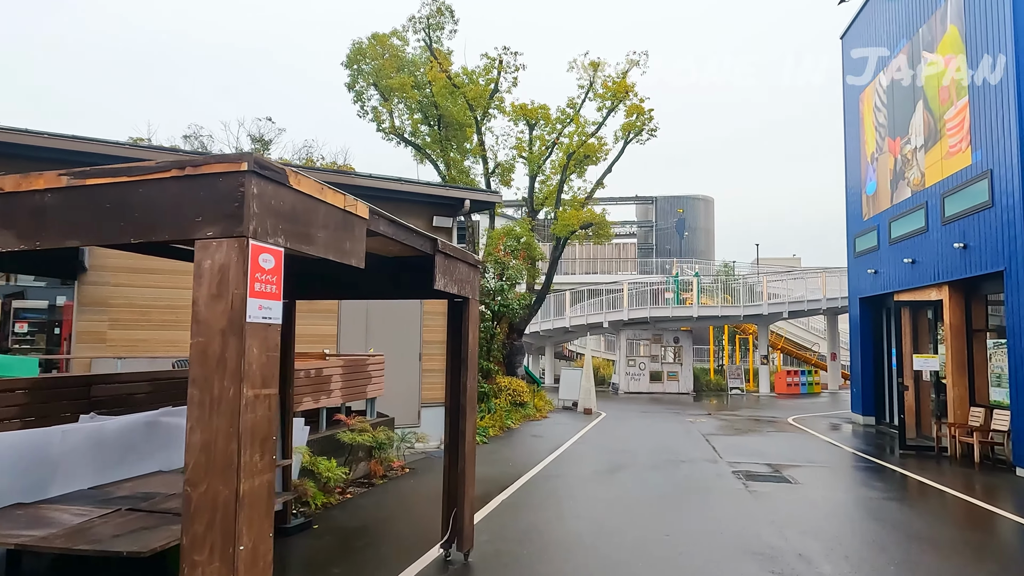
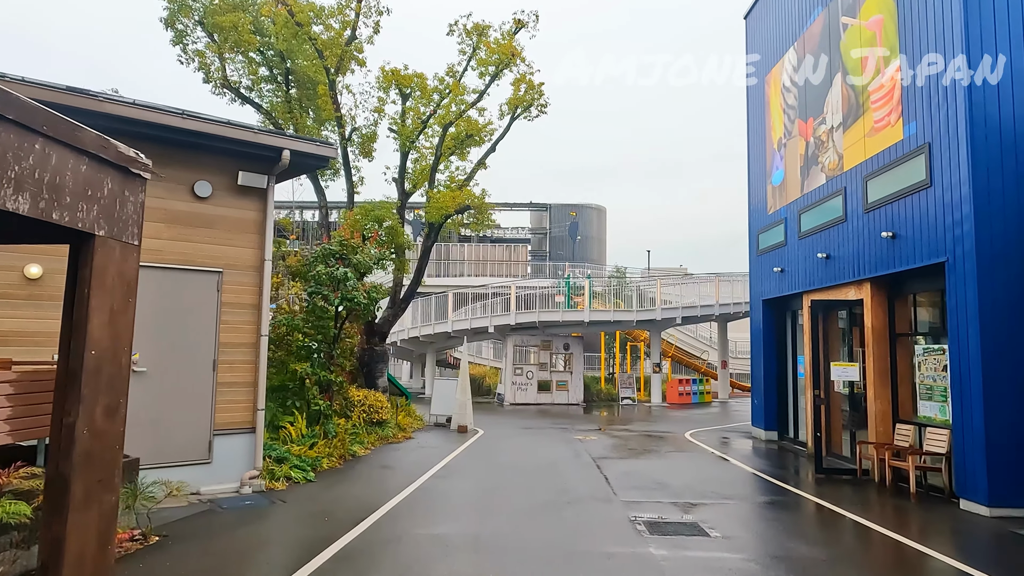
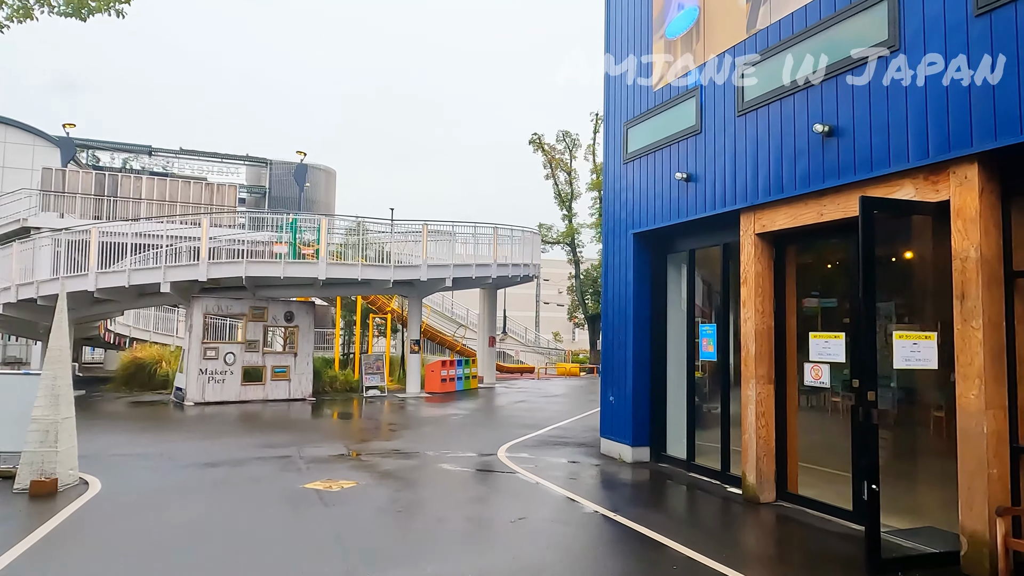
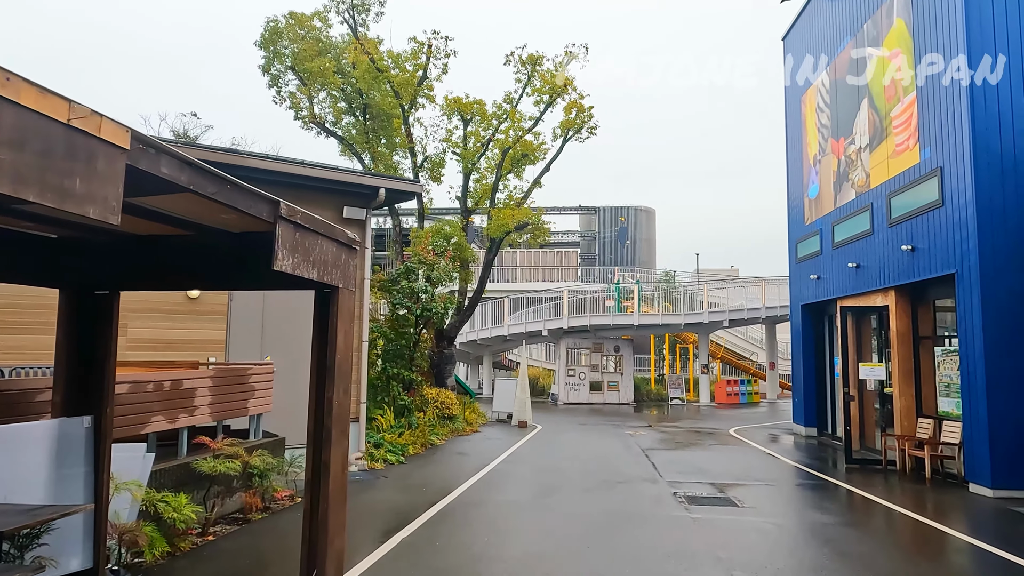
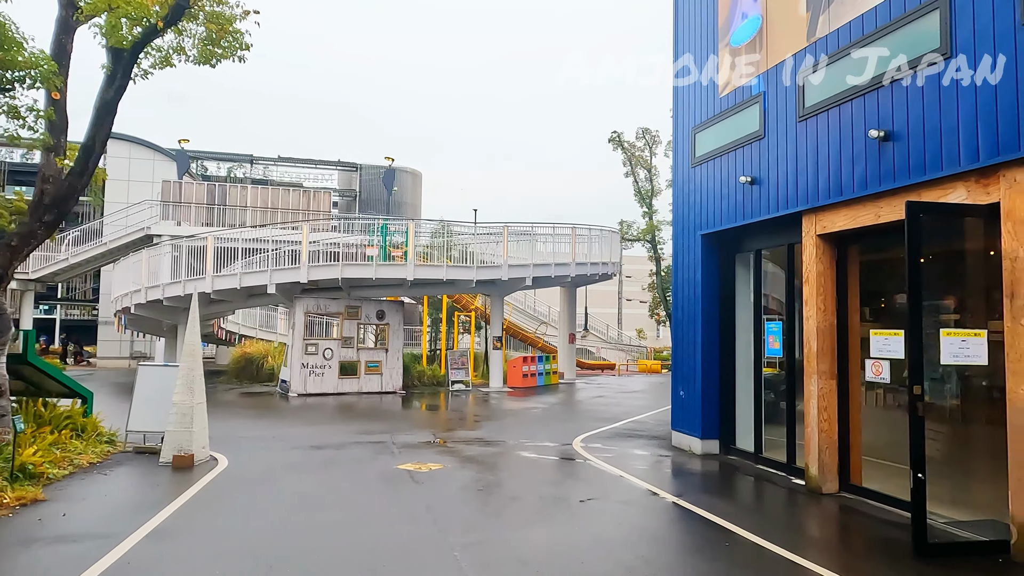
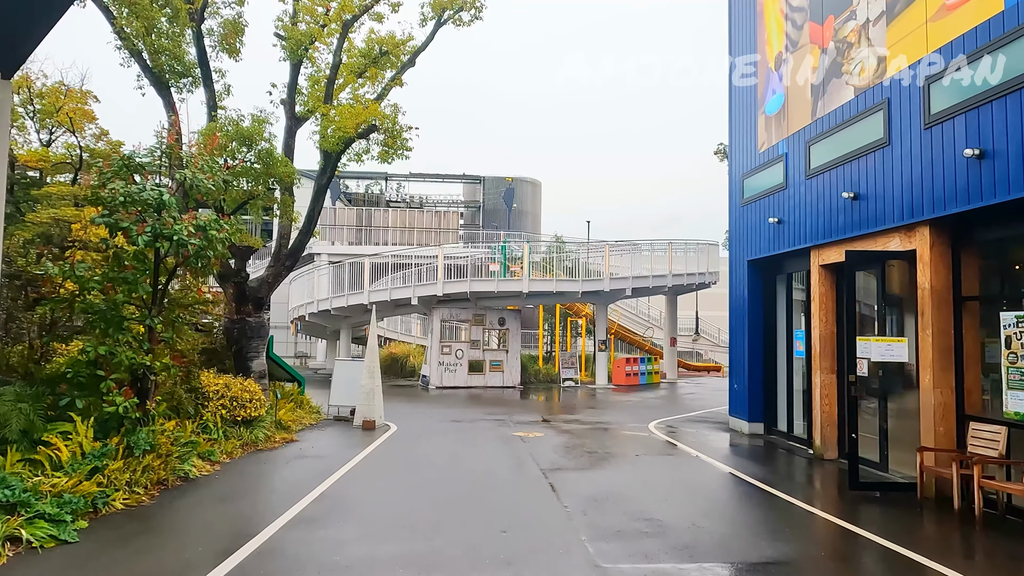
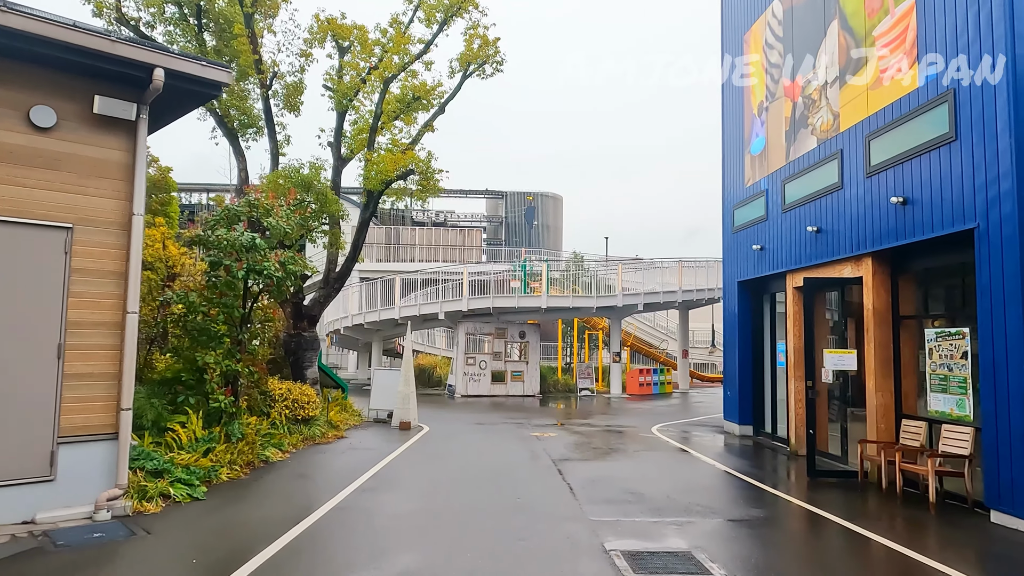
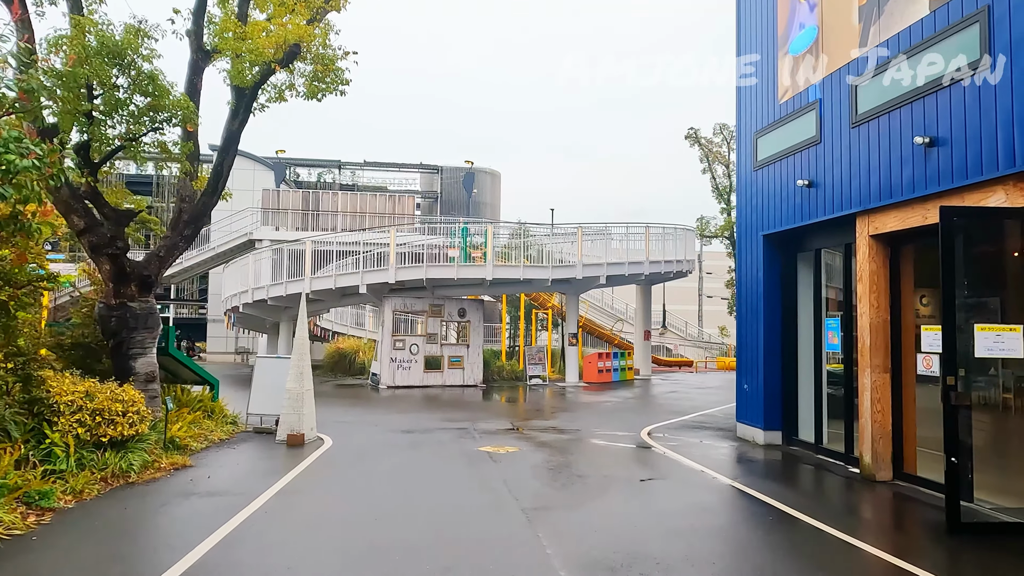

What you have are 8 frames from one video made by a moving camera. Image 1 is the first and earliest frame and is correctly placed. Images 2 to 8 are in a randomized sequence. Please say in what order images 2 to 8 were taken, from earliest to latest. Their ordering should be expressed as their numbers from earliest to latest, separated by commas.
4, 2, 7, 6, 8, 5, 3
